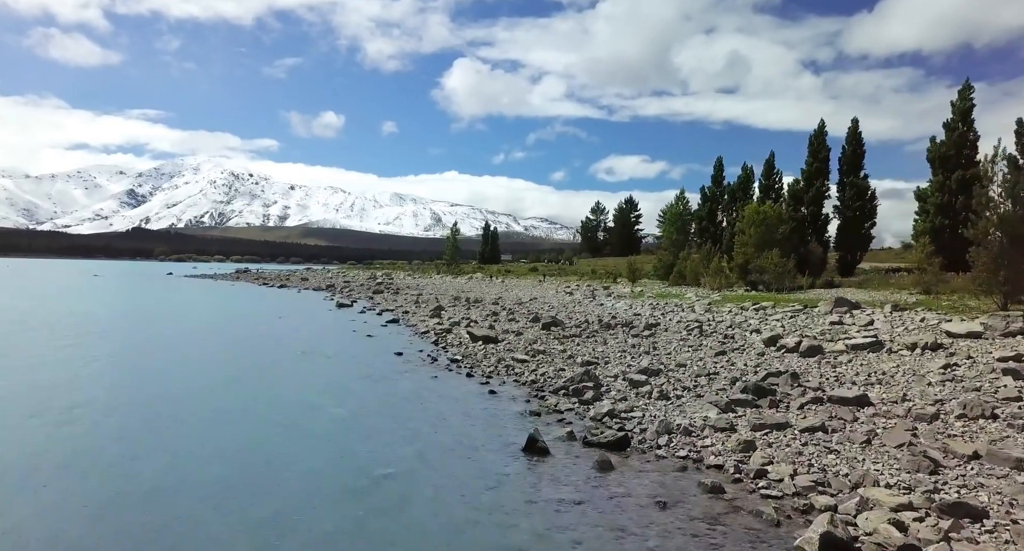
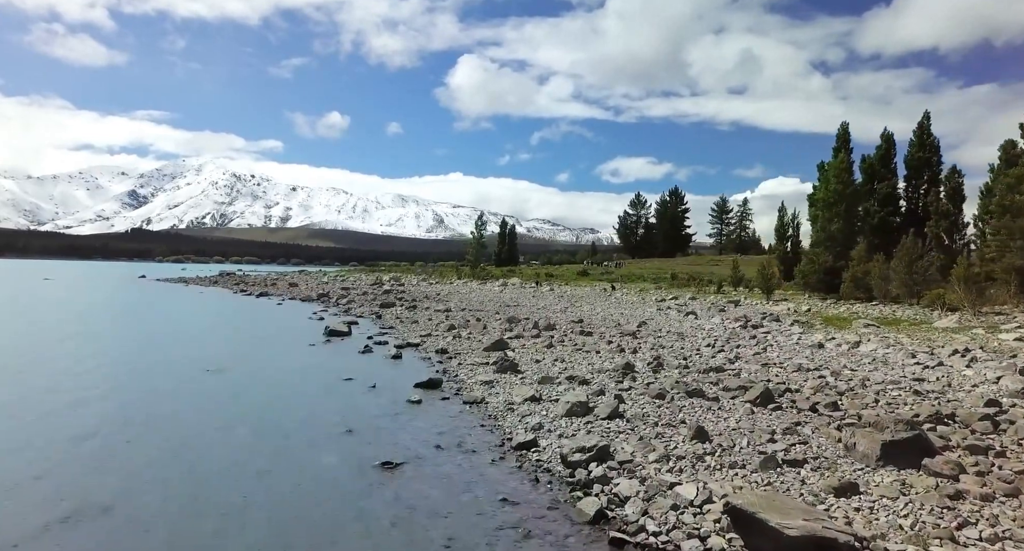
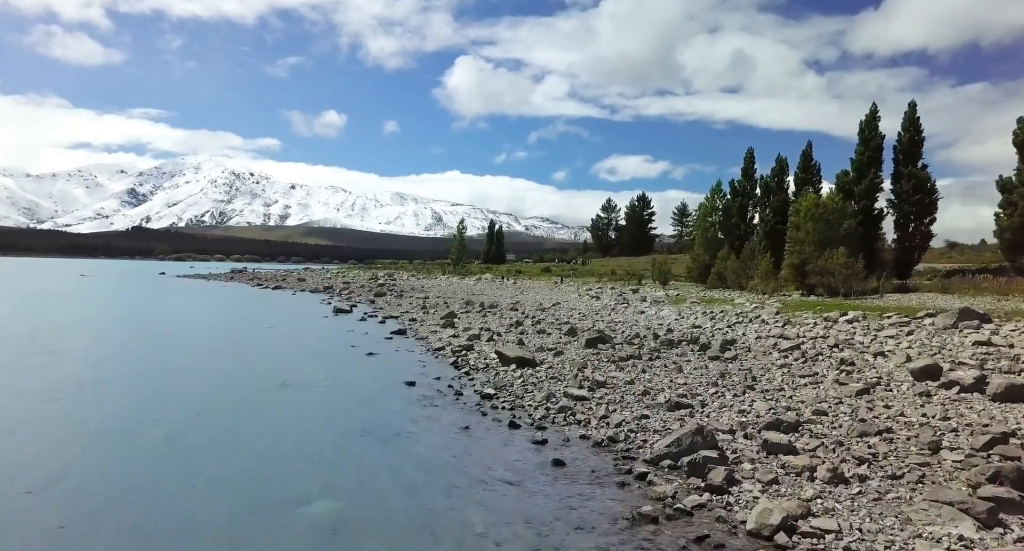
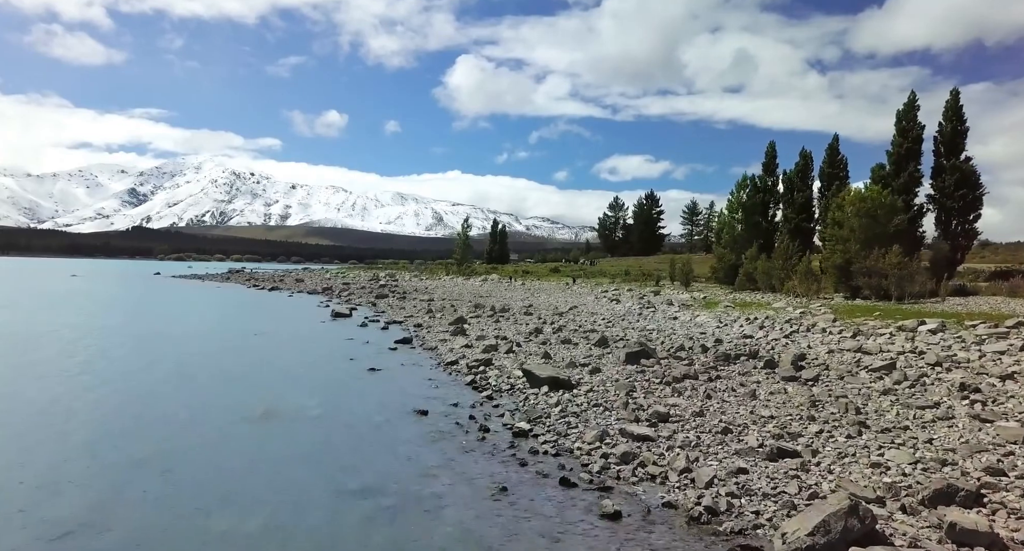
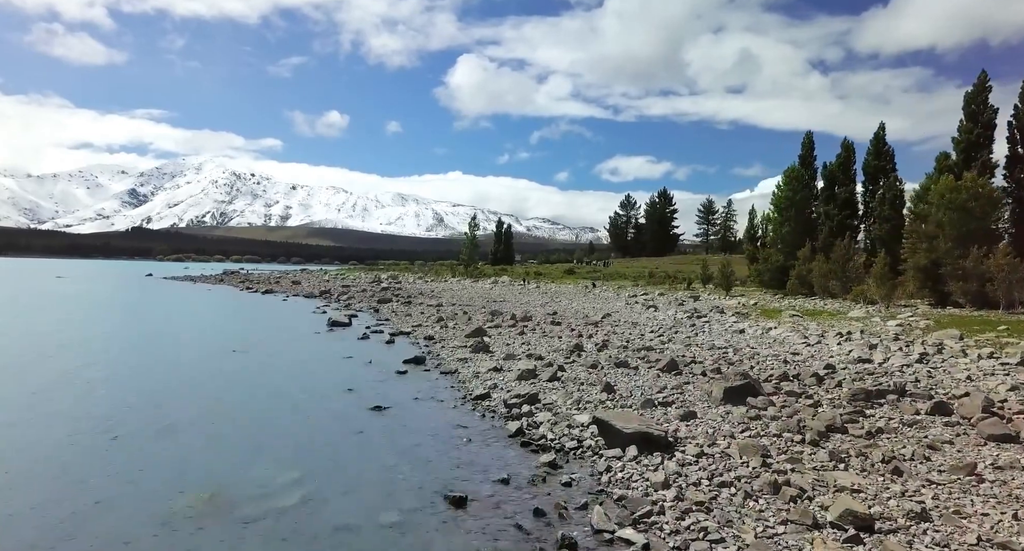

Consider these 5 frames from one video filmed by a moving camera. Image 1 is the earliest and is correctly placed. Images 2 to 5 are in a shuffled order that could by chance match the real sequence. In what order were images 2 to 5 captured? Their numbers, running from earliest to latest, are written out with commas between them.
3, 4, 5, 2
